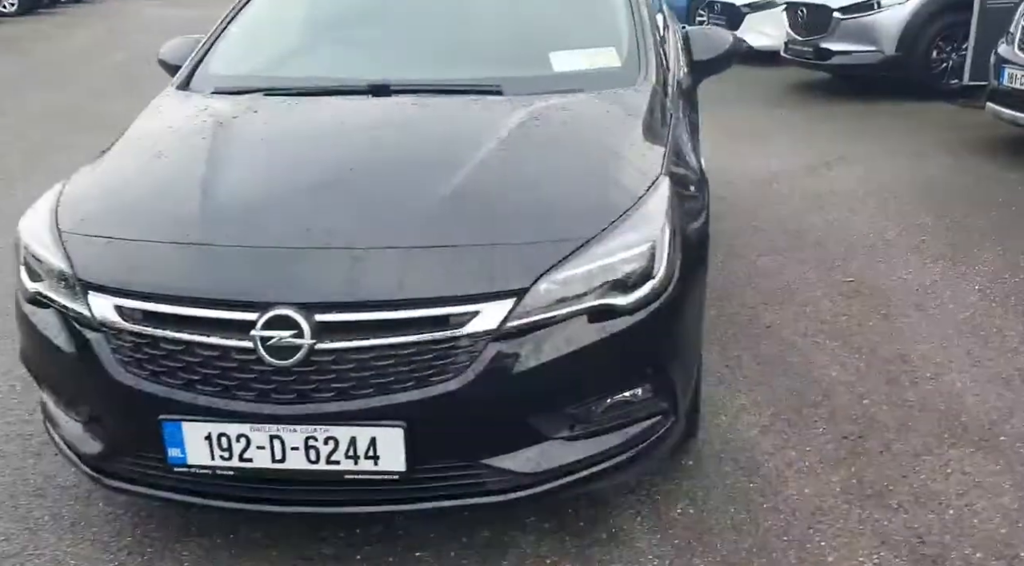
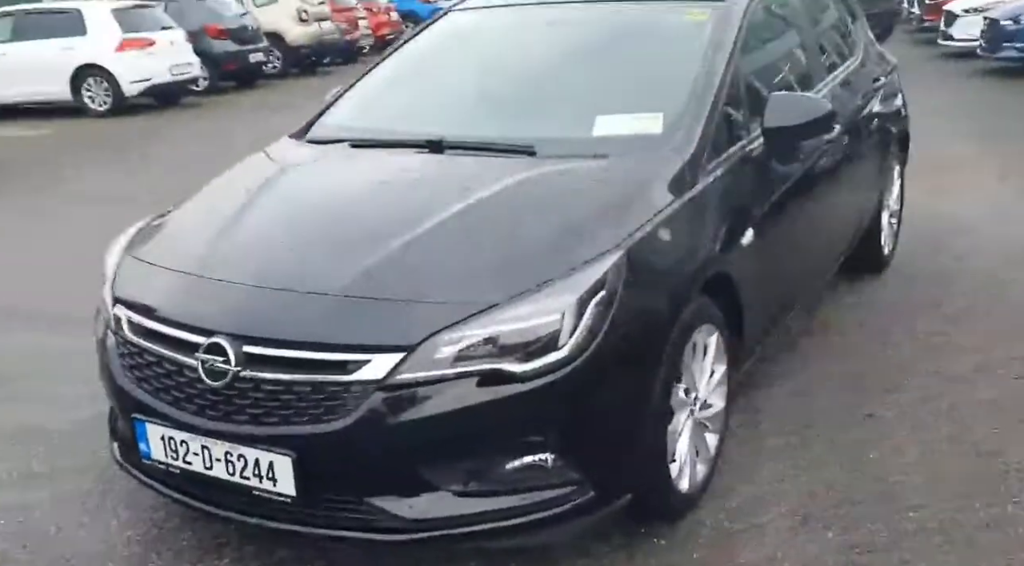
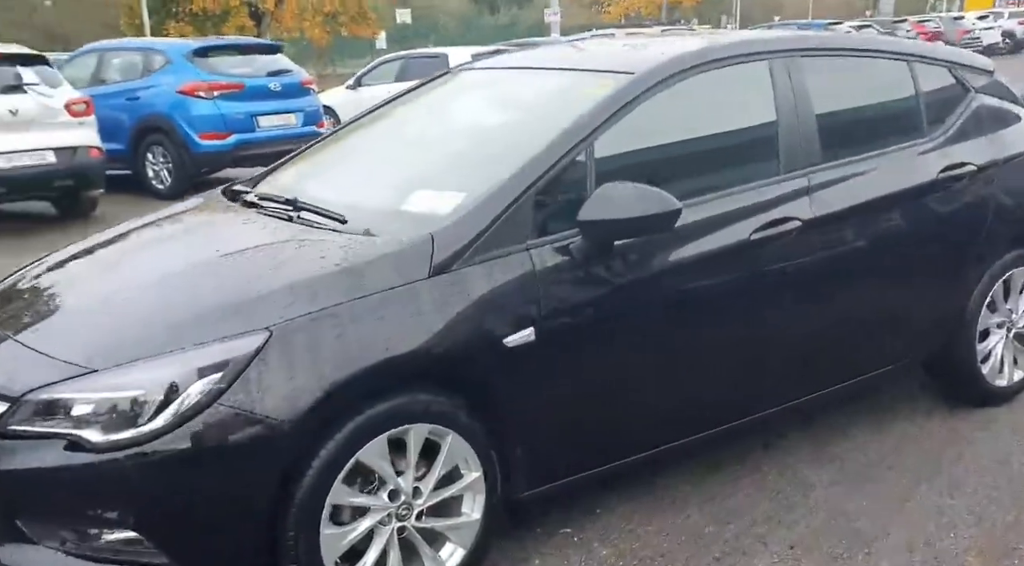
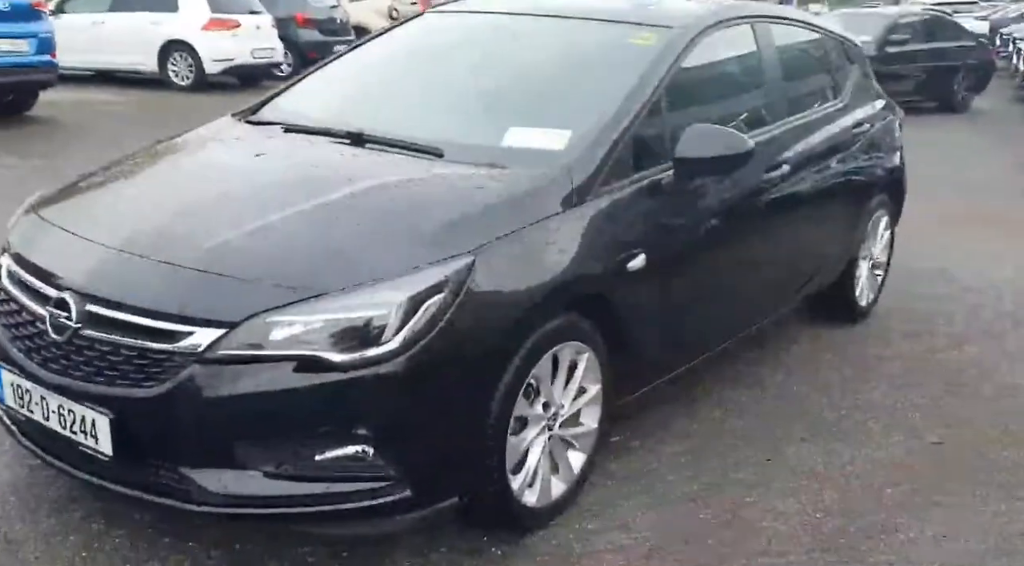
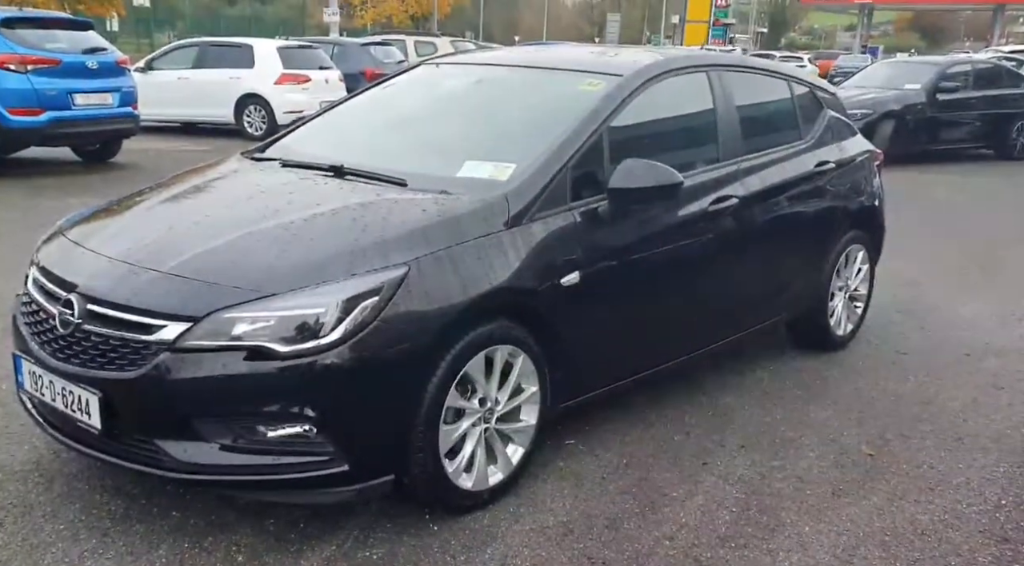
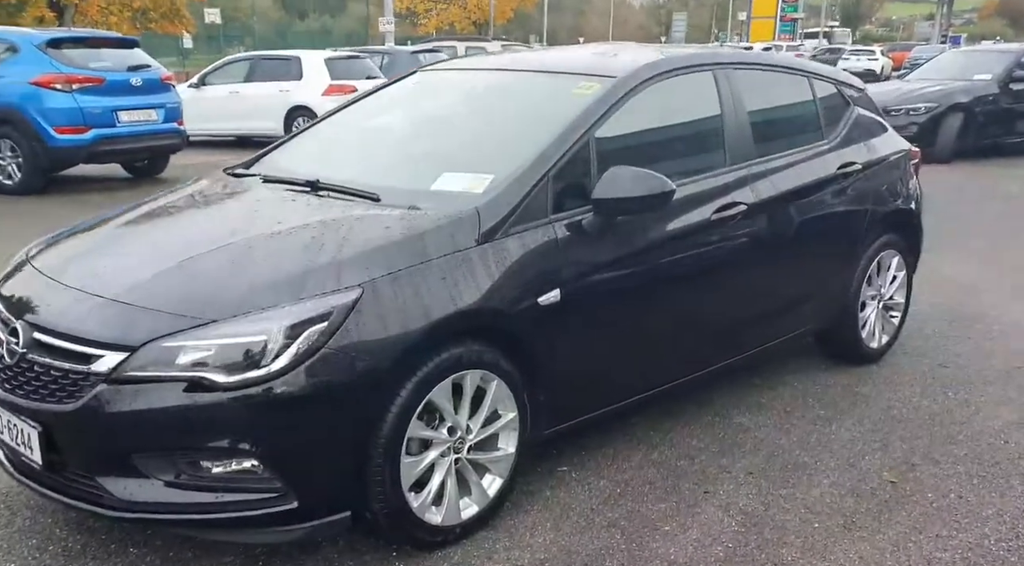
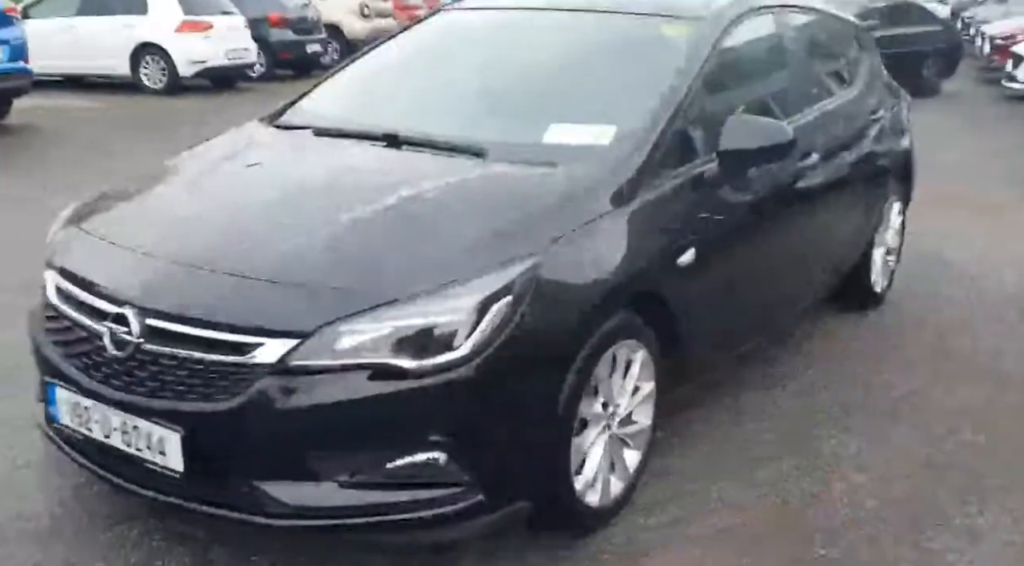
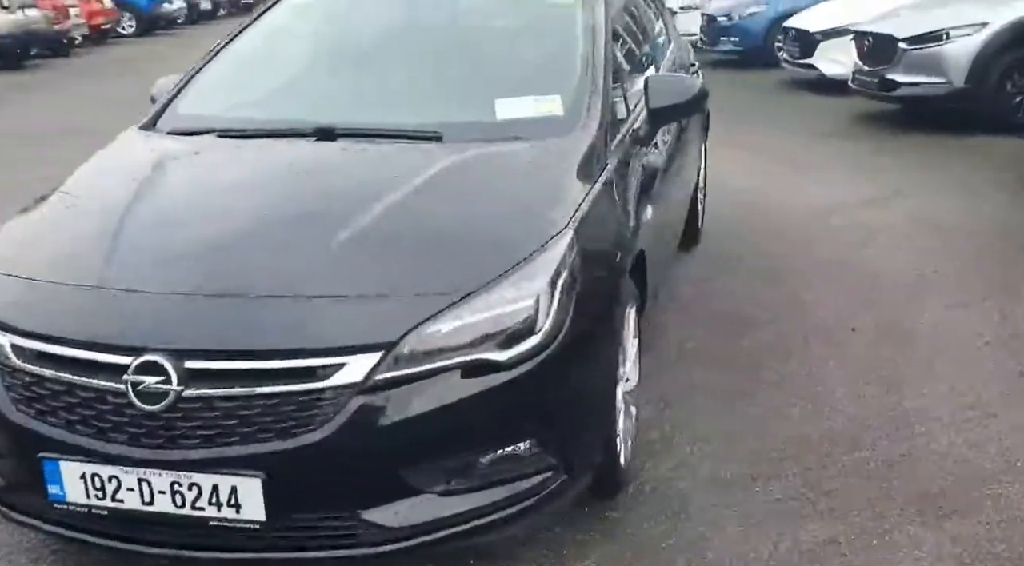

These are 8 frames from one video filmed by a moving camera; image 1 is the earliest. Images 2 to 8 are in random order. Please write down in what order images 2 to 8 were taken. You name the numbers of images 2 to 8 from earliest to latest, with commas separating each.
8, 2, 7, 4, 5, 6, 3
